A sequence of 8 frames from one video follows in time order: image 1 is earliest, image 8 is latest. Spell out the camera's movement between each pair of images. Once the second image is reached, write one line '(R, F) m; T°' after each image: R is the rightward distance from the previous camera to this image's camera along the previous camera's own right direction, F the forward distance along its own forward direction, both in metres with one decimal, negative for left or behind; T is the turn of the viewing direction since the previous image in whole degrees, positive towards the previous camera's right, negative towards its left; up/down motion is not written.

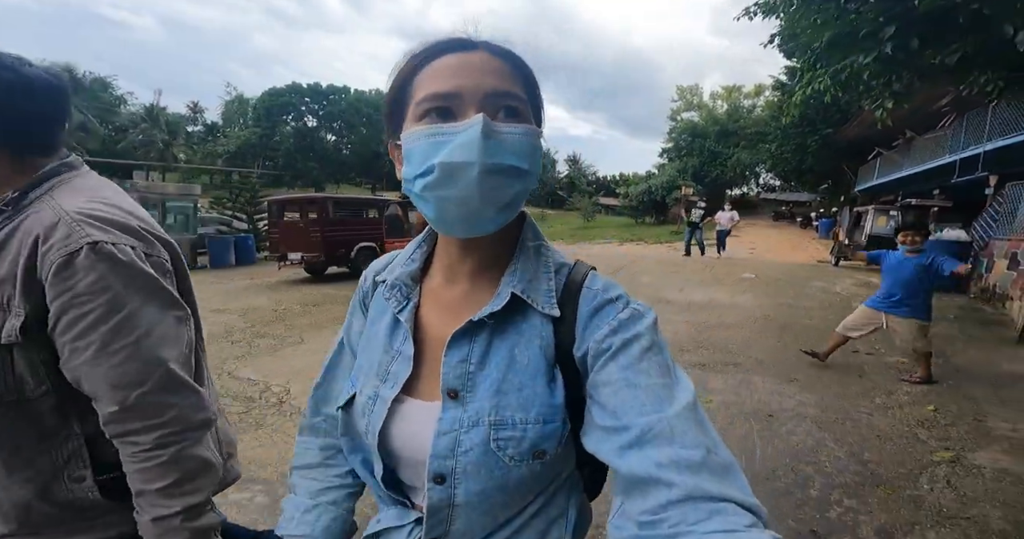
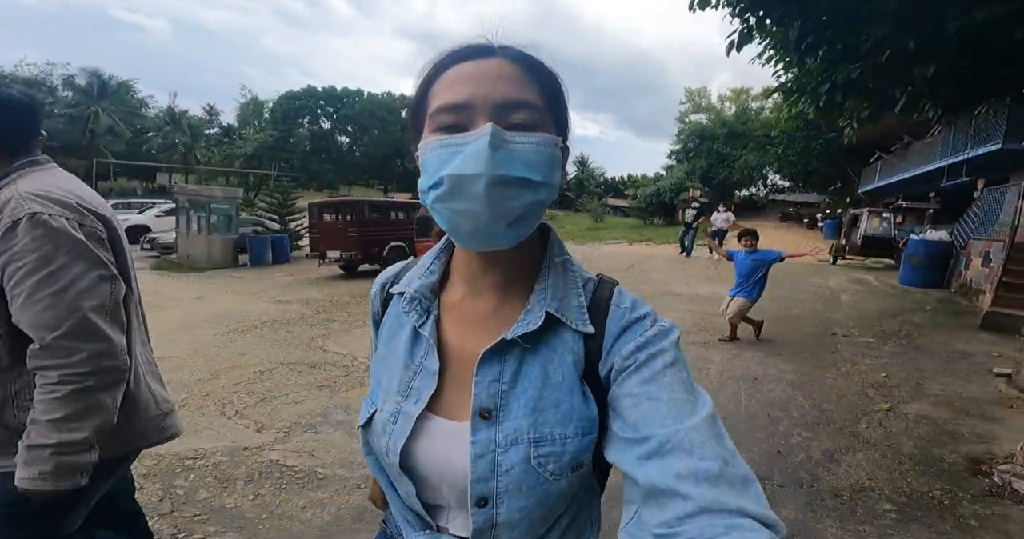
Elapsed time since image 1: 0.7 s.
(-0.3, -1.0) m; -1°
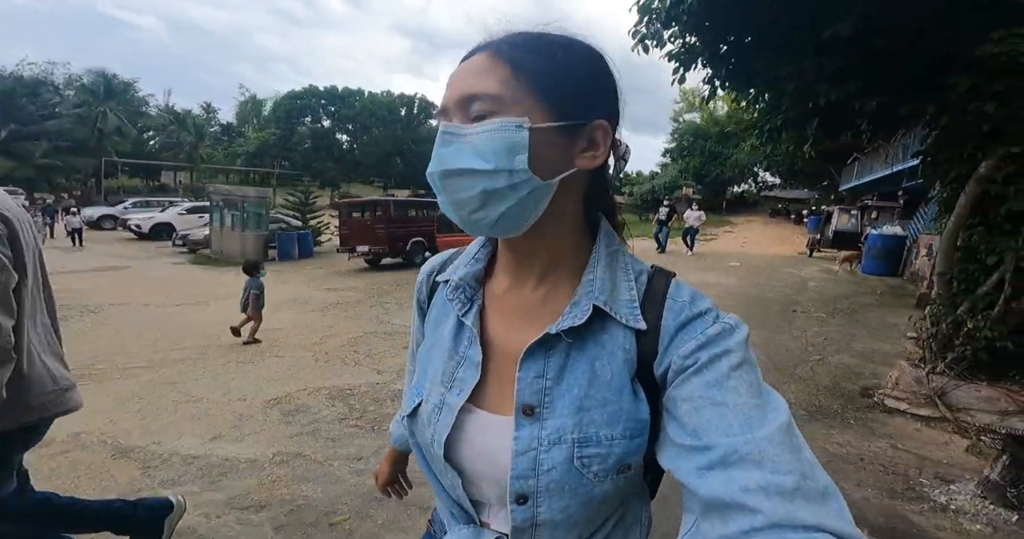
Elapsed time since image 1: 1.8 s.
(-0.4, -1.5) m; +1°
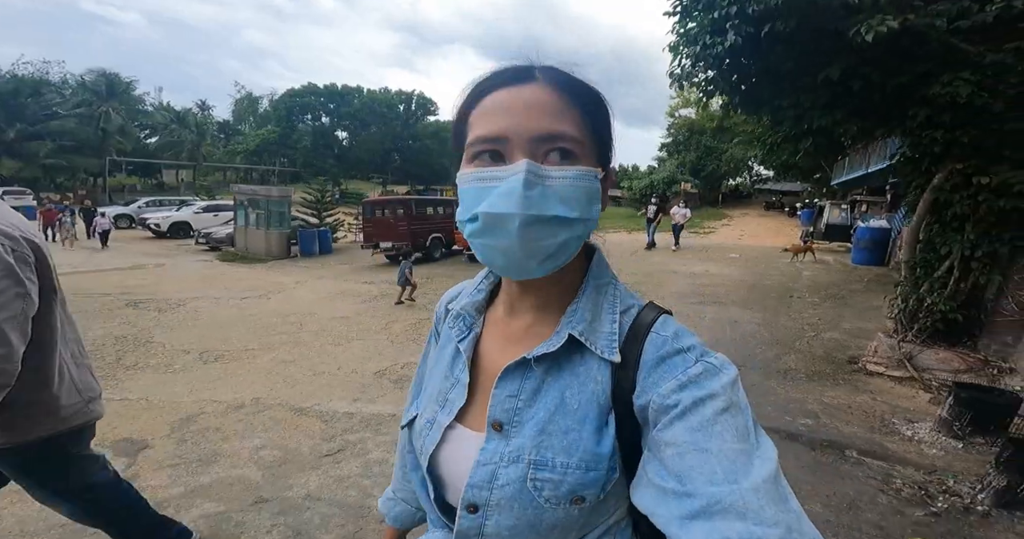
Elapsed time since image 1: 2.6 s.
(-0.6, -1.0) m; +1°
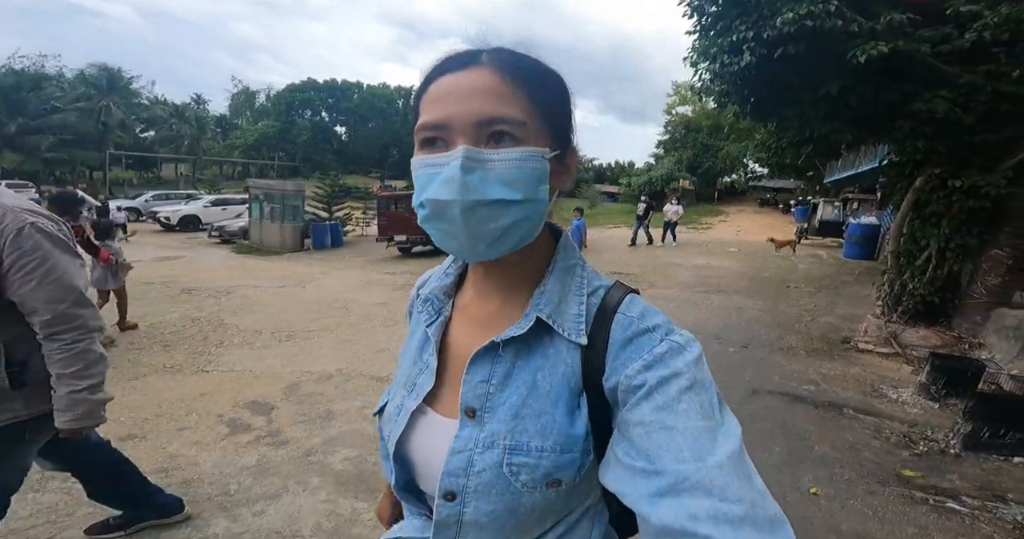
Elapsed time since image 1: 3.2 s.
(-0.5, -0.7) m; +1°
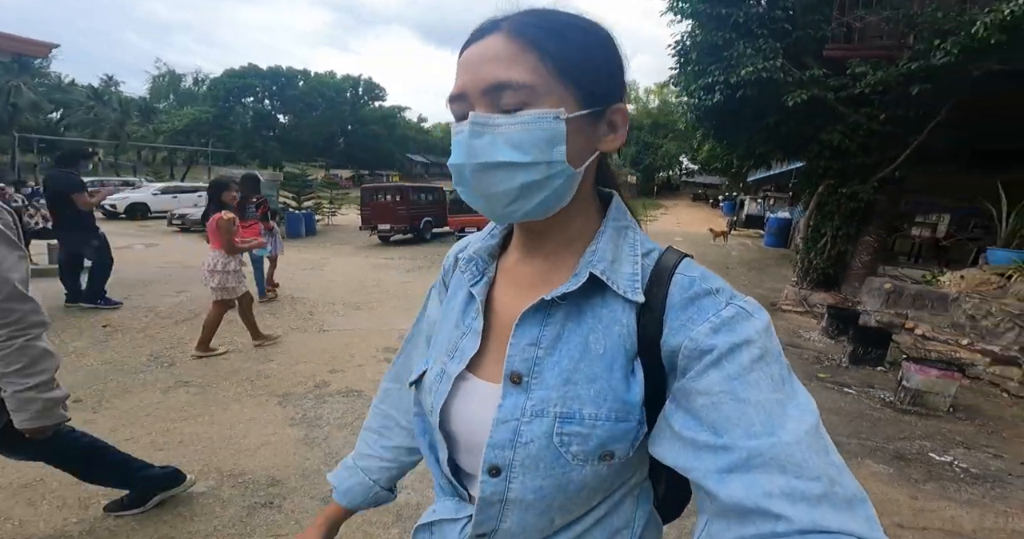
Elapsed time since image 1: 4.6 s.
(-1.4, -1.7) m; +7°
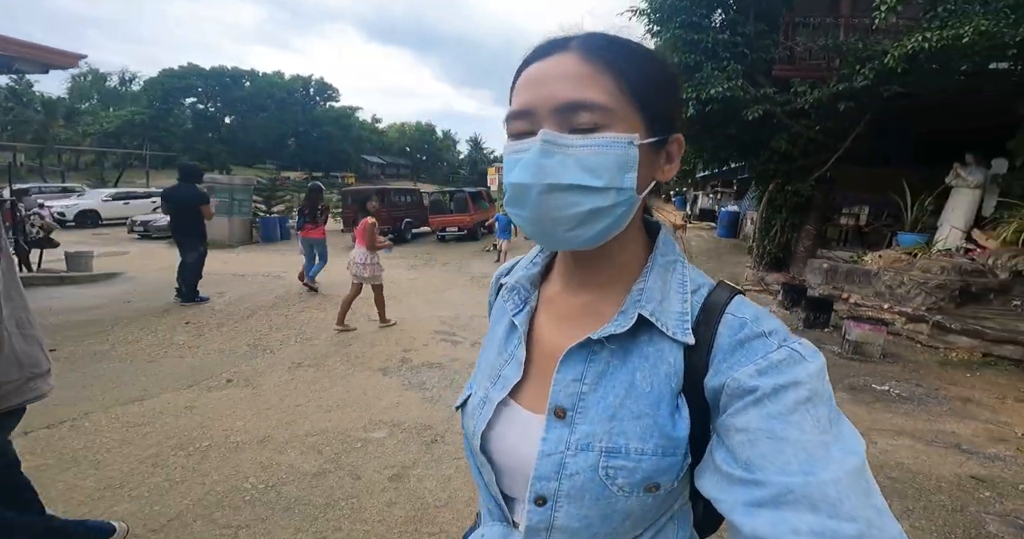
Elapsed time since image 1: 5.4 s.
(-1.1, -1.1) m; +6°
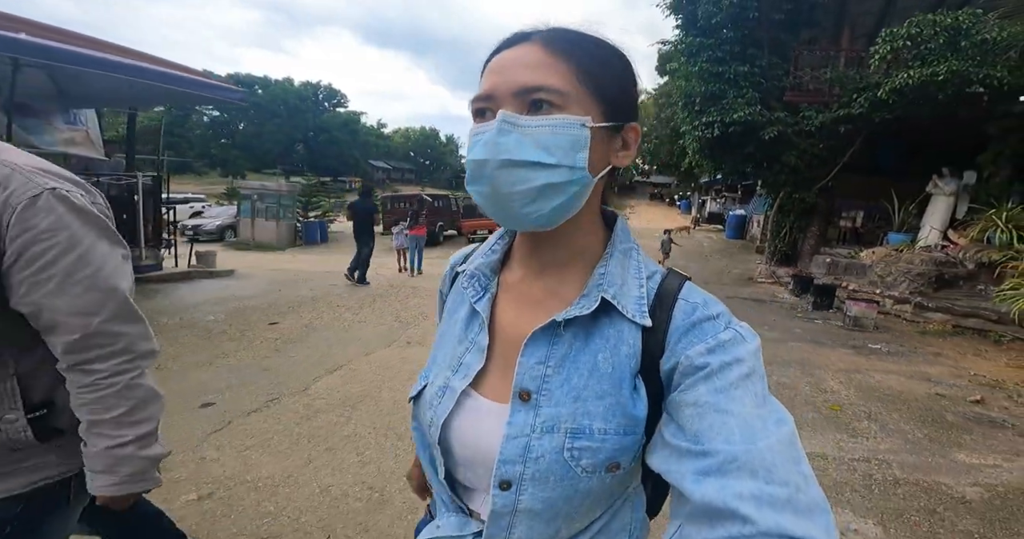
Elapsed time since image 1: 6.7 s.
(-1.3, -1.8) m; +1°
